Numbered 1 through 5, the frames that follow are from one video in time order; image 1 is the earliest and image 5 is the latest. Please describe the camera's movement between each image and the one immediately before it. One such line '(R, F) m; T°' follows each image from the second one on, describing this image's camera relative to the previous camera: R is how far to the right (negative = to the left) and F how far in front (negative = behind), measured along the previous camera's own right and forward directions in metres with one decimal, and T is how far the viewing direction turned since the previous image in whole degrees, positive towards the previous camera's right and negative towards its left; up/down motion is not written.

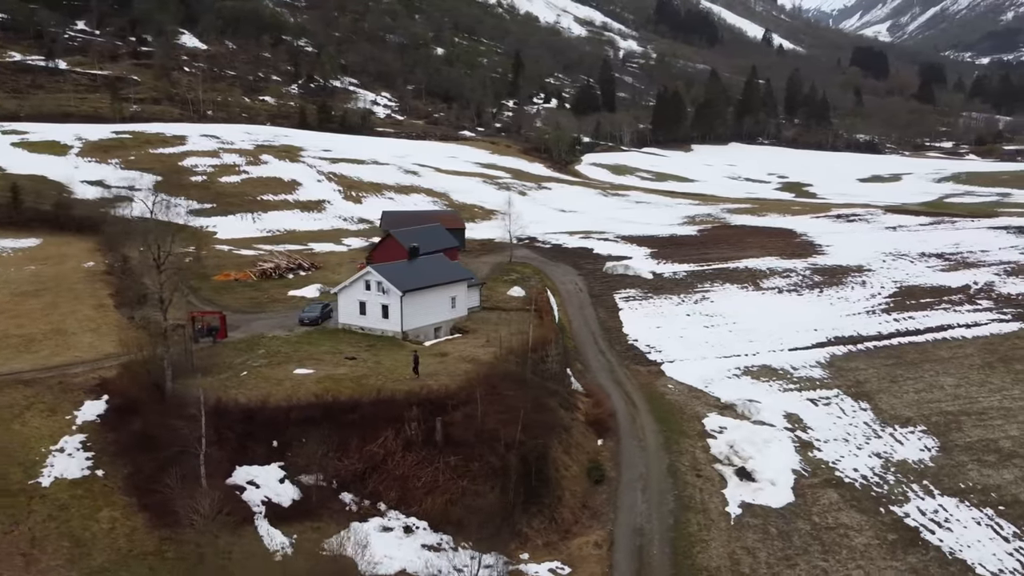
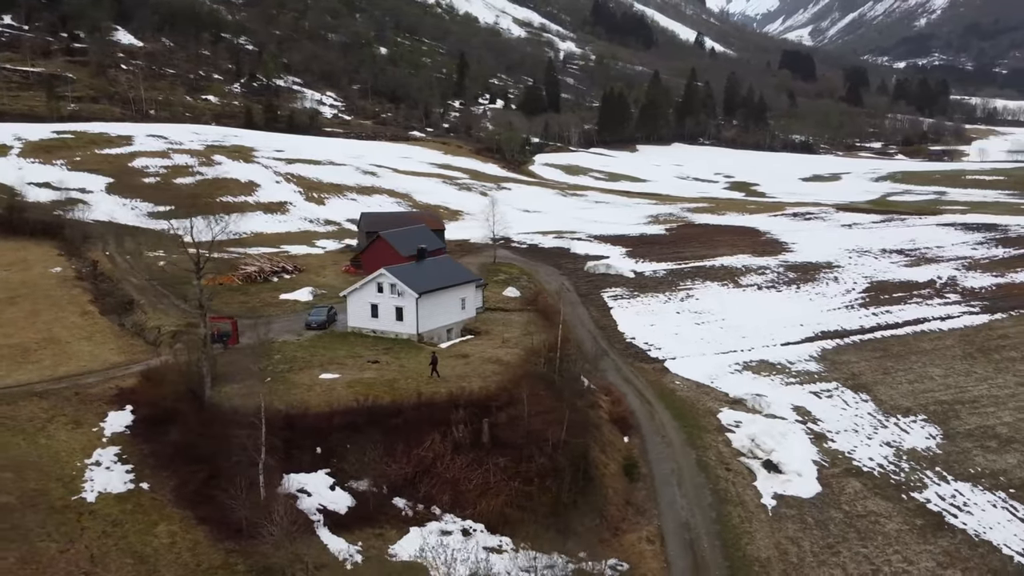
(-2.9, +0.1) m; +5°
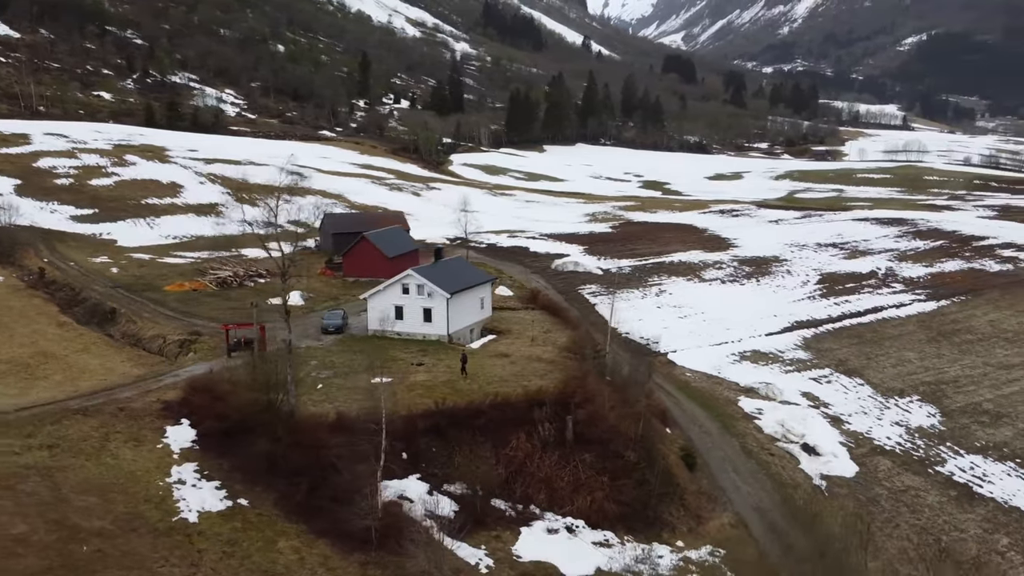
(-5.1, +0.4) m; +8°
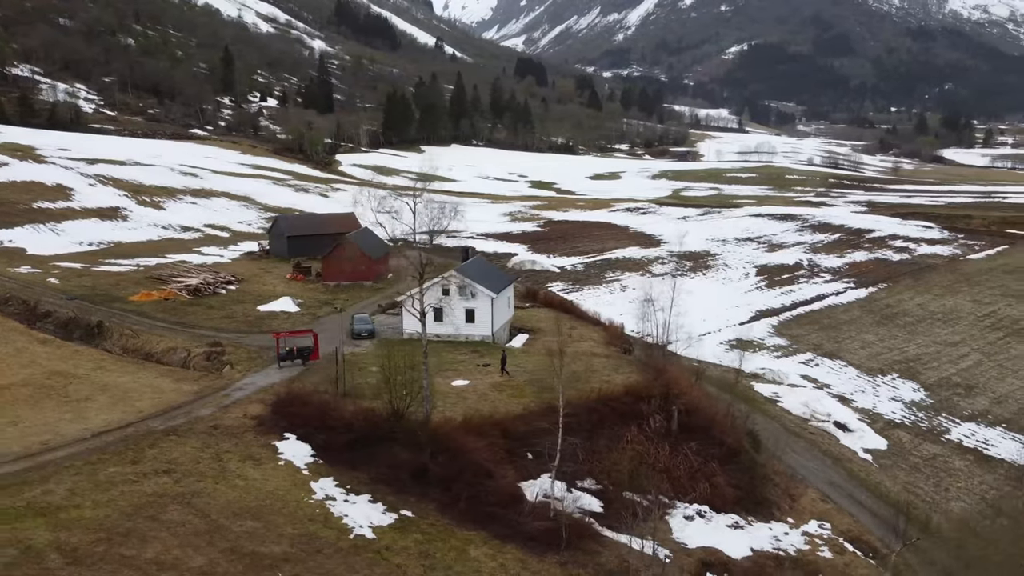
(-6.9, +0.6) m; +11°
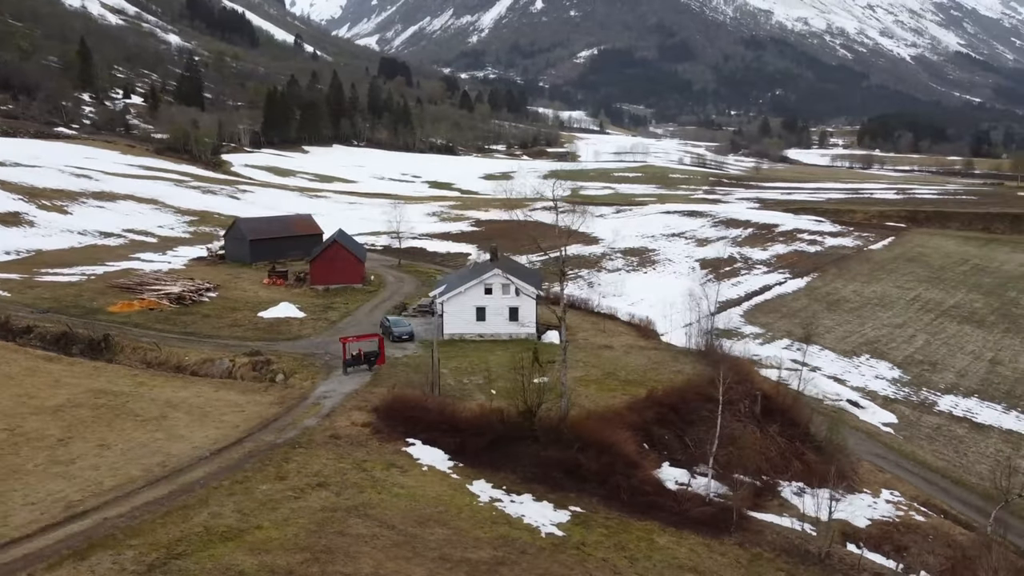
(-6.5, +0.5) m; +10°
